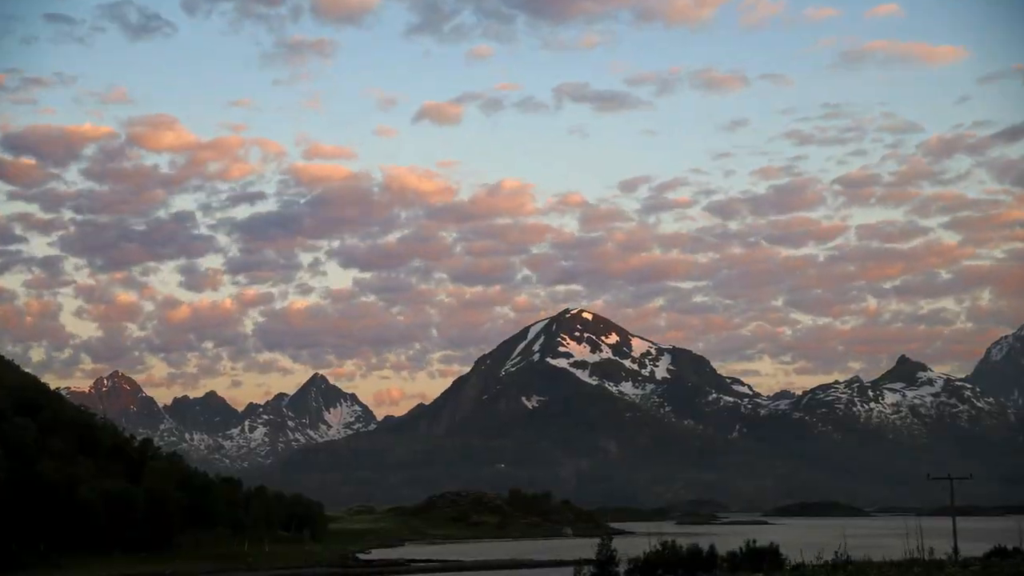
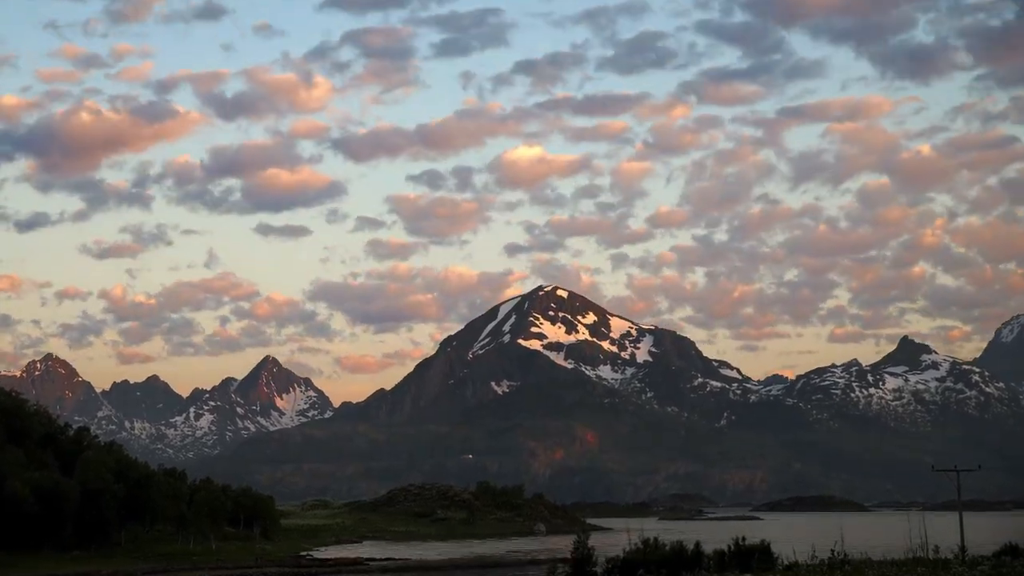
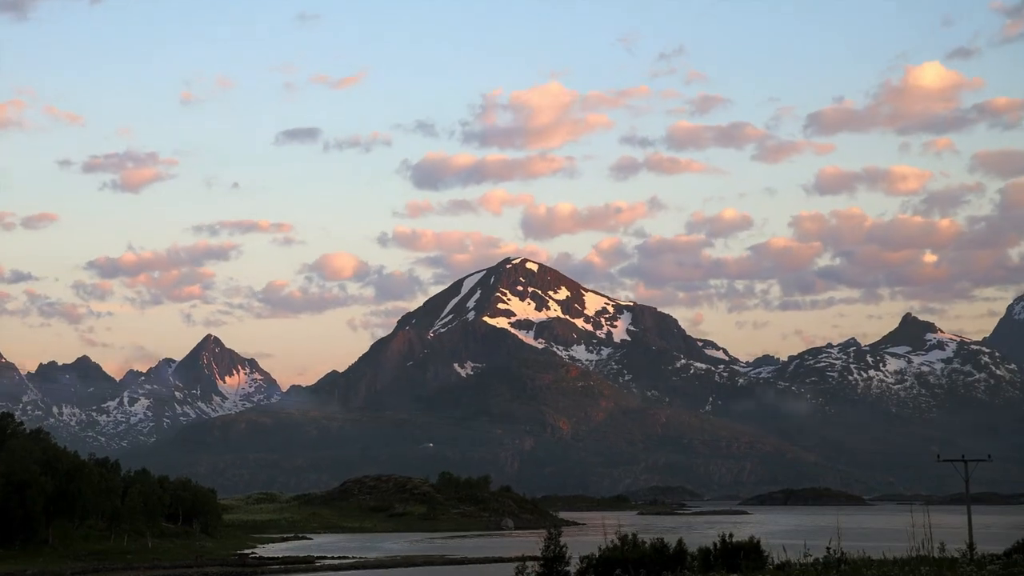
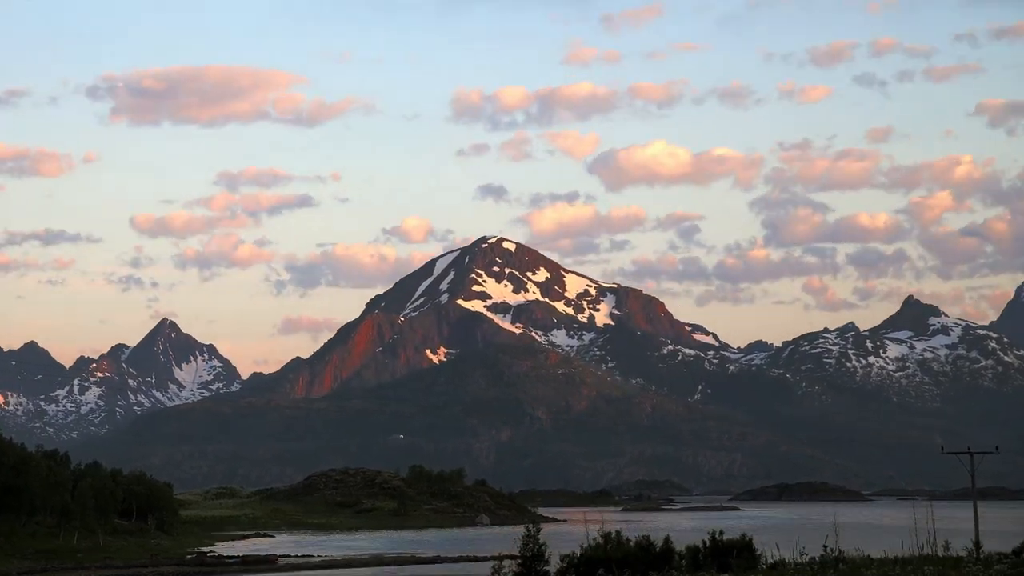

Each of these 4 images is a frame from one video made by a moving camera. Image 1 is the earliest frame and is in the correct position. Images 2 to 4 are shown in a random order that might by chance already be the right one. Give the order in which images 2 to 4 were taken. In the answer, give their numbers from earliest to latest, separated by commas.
2, 3, 4
